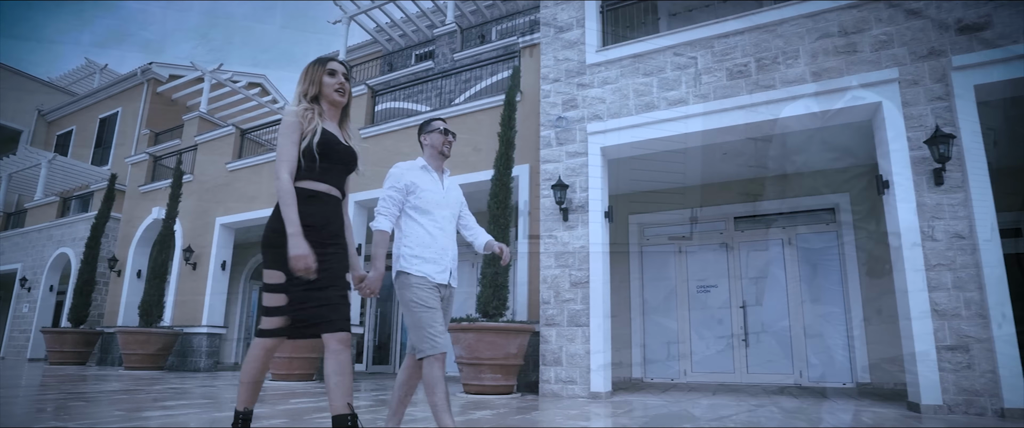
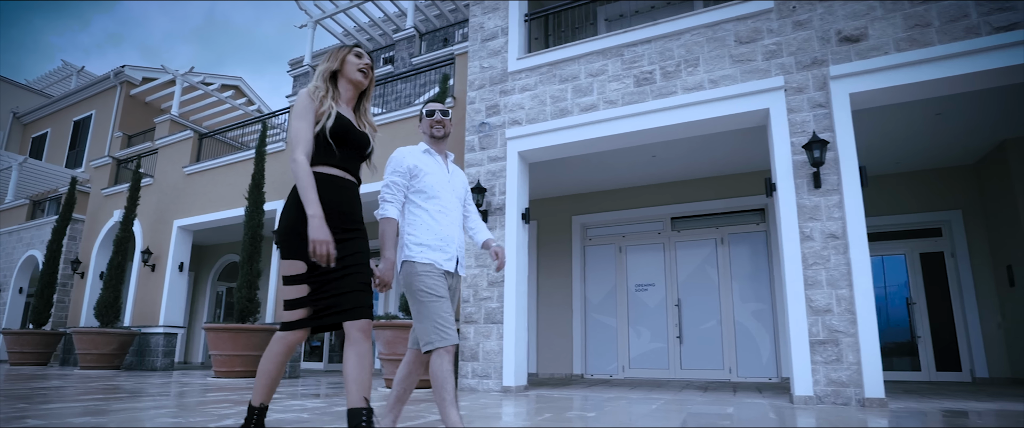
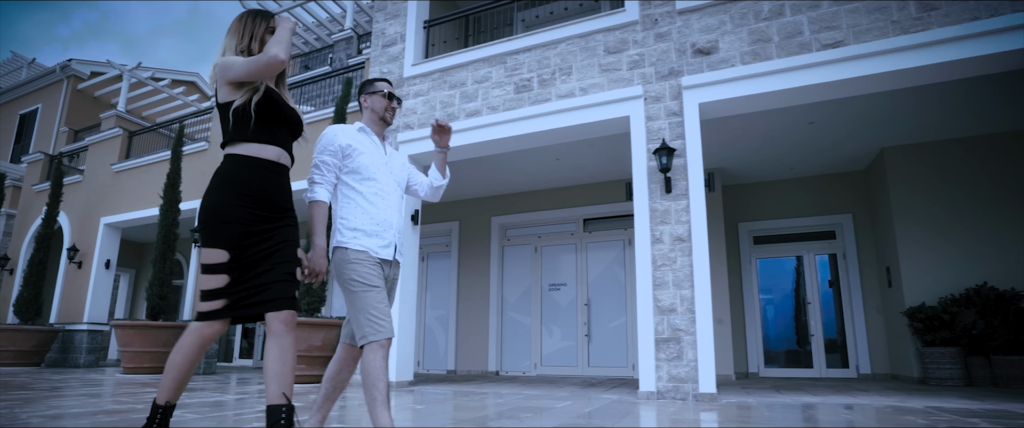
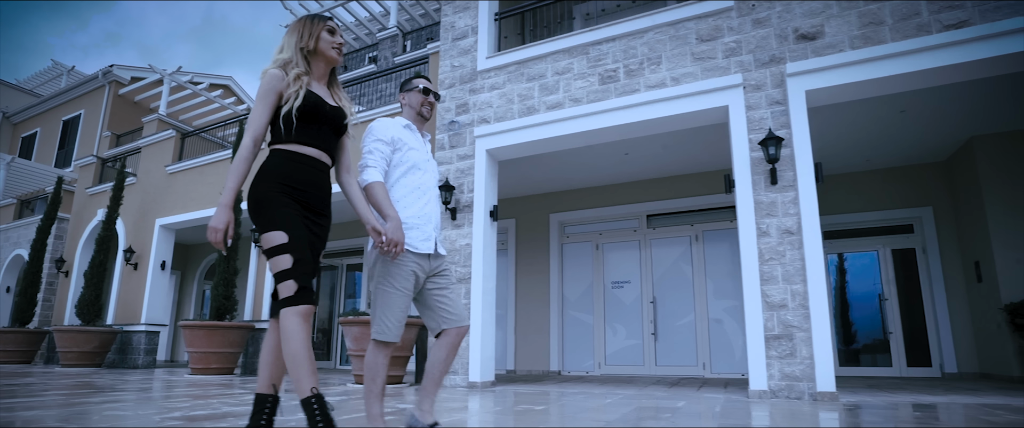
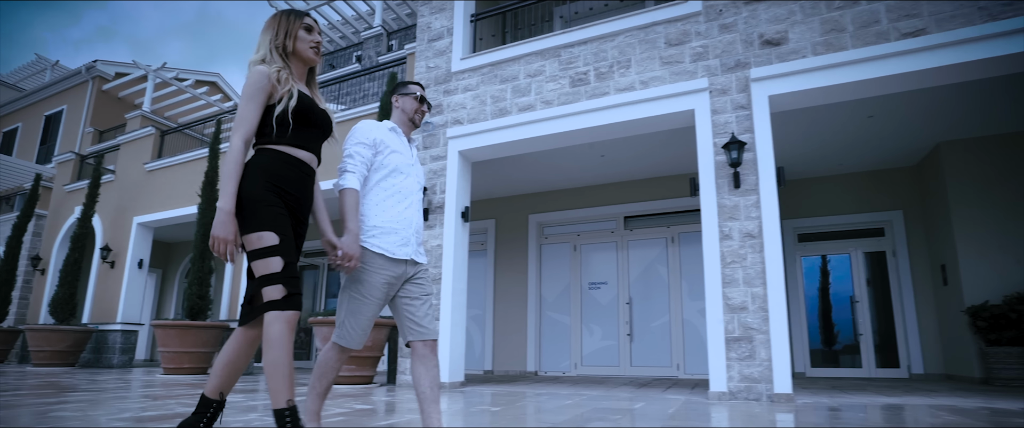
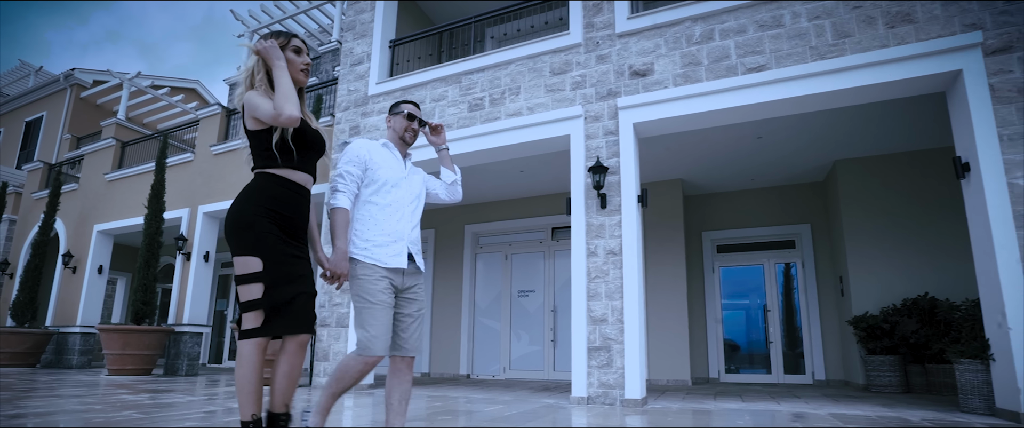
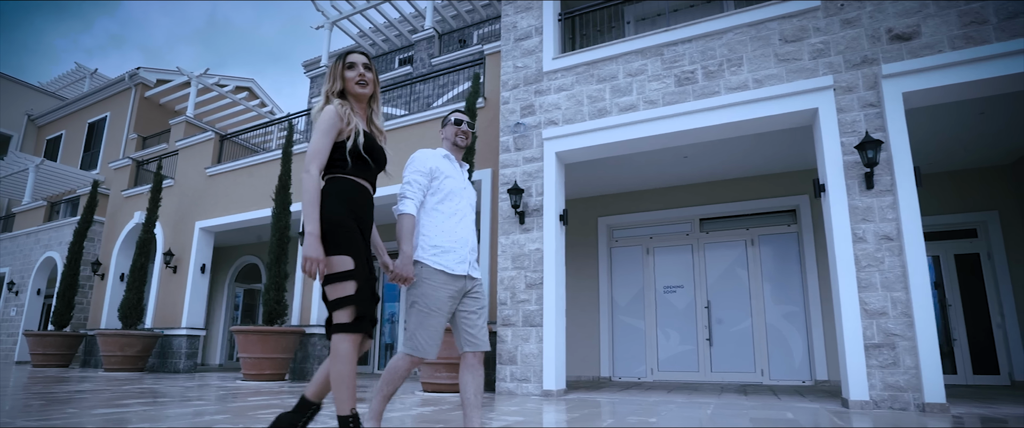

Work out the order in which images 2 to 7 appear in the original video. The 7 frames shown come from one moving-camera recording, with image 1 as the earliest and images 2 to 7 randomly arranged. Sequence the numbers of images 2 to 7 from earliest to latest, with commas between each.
7, 2, 4, 5, 3, 6
